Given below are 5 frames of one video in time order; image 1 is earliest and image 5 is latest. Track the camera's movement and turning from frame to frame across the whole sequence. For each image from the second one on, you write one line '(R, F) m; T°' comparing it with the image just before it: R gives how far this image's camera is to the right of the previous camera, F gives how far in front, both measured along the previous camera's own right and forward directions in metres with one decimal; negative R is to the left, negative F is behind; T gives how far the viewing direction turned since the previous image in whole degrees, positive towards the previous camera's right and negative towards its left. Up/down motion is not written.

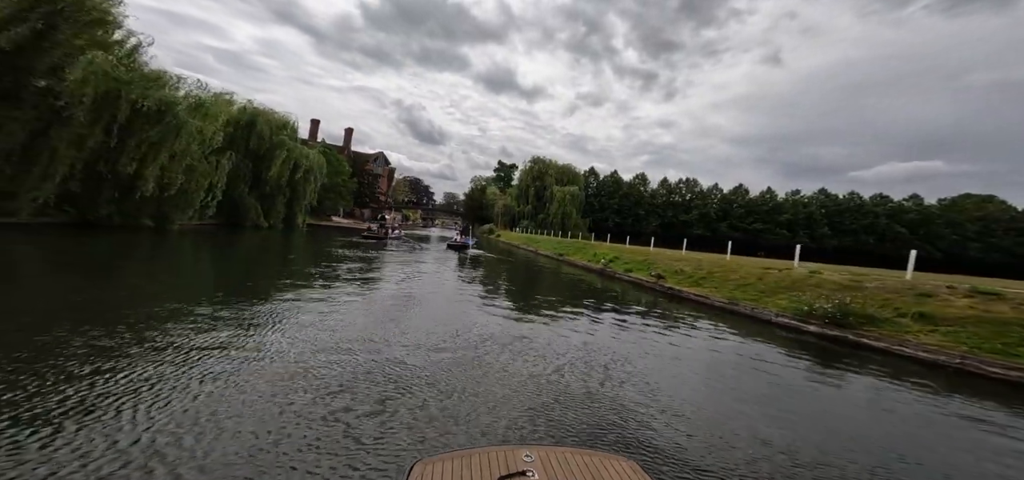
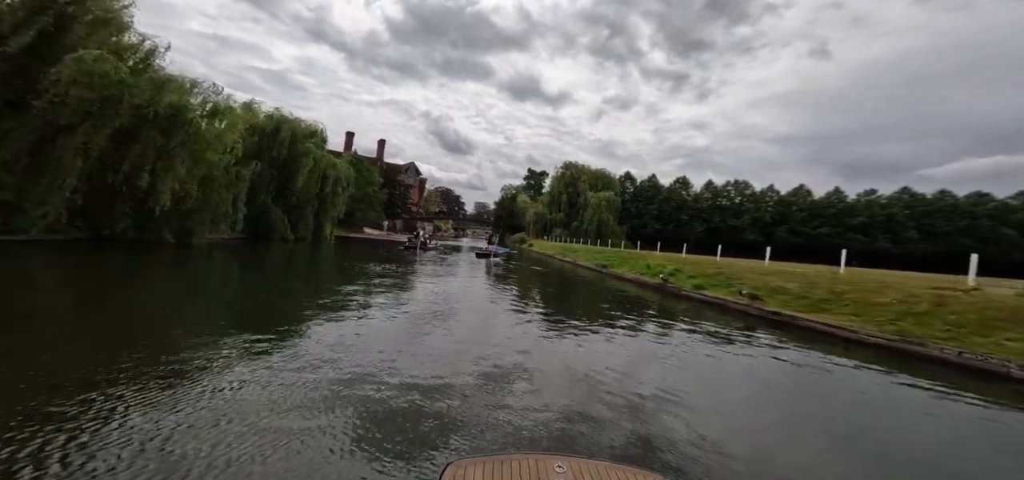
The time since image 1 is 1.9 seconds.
(-0.2, +2.5) m; -4°
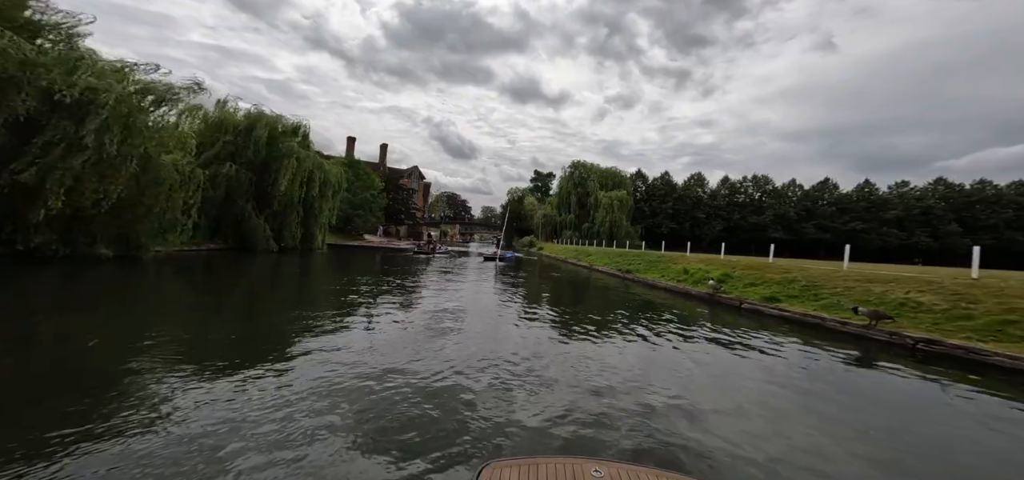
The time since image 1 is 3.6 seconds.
(-0.1, +2.4) m; -1°
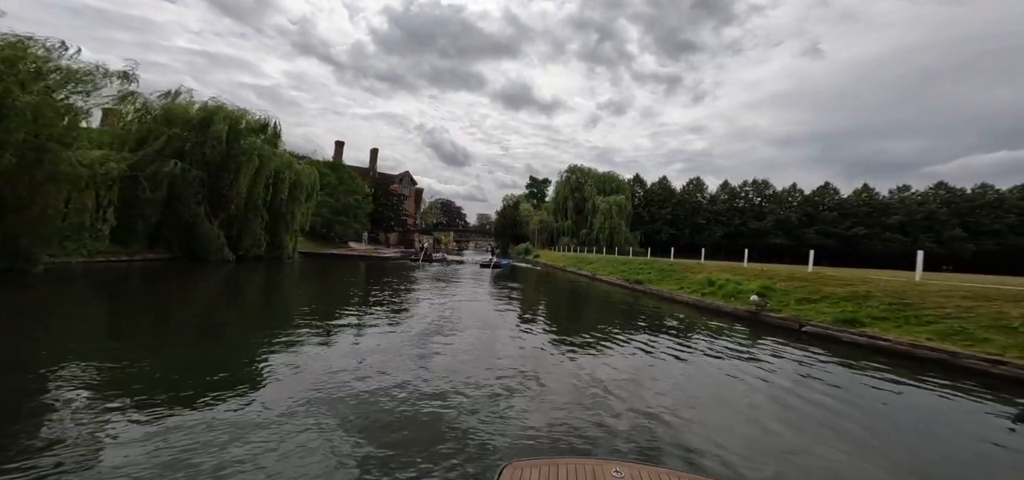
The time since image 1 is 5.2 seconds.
(-0.1, +1.9) m; +1°
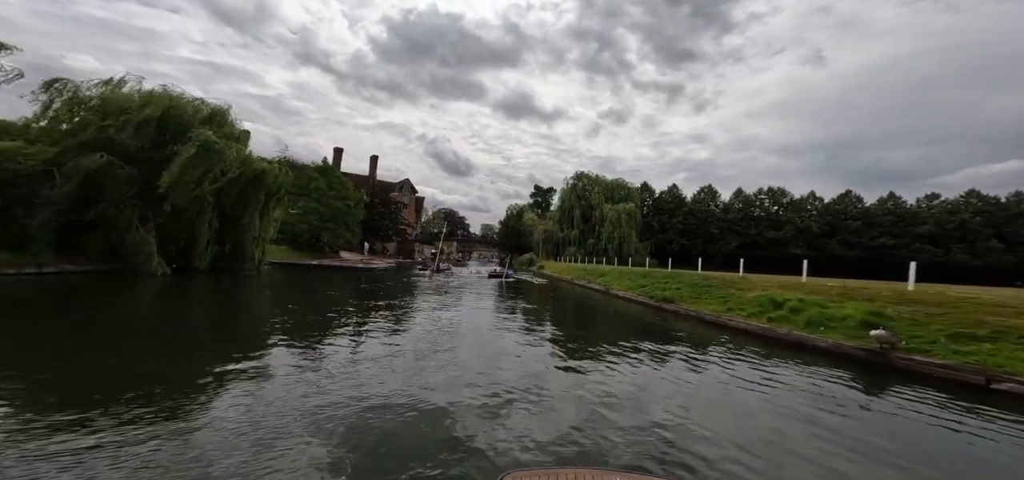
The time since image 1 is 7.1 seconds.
(0.0, +2.6) m; 0°
